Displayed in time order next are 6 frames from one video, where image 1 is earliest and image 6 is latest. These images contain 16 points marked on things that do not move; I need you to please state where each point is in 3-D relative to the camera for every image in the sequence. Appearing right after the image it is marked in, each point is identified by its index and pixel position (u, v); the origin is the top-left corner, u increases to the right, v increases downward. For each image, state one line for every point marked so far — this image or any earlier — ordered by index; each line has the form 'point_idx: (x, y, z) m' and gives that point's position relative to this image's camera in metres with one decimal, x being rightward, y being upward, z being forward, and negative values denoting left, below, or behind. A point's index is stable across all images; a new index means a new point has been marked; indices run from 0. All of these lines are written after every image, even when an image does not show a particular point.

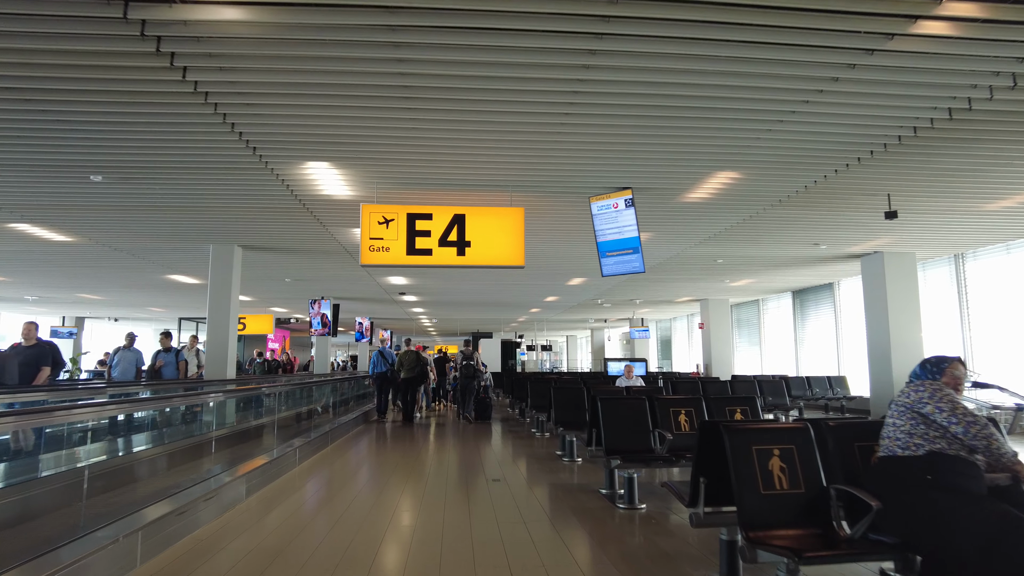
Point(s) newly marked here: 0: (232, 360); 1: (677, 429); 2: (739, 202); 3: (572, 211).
0: (-4.5, -1.1, +9.1) m
1: (+1.3, -1.1, +4.5) m
2: (+2.9, +1.1, +7.2) m
3: (+0.8, +1.1, +7.7) m
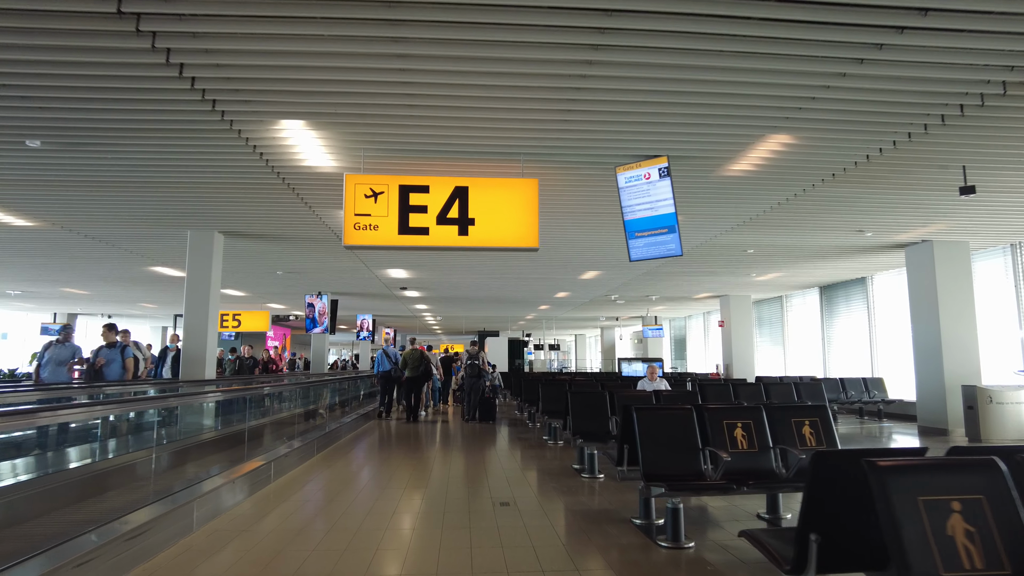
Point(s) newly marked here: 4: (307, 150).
0: (-4.4, -1.0, +8.3) m
1: (+1.4, -1.0, +3.6) m
2: (+3.0, +1.2, +6.3) m
3: (+1.0, +1.2, +6.8) m
4: (-2.0, +1.4, +5.4) m
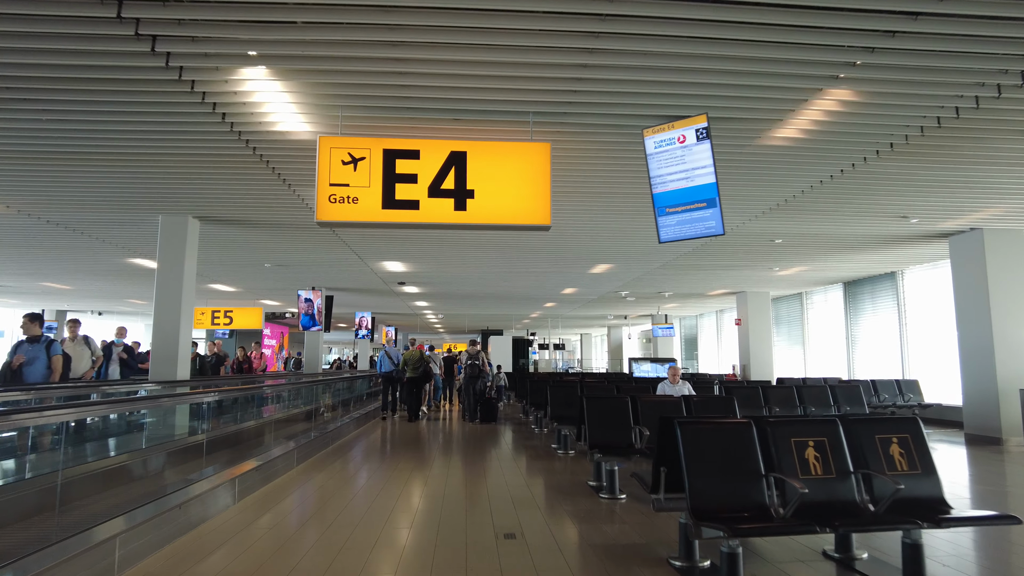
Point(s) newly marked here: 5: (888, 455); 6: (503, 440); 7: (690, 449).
0: (-4.3, -0.9, +7.5) m
1: (+1.4, -0.9, +2.8) m
2: (+3.1, +1.3, +5.5) m
3: (+1.0, +1.3, +6.0) m
4: (-1.9, +1.5, +4.6) m
5: (+1.9, -0.8, +2.9) m
6: (-0.2, -2.7, +10.0) m
7: (+0.9, -0.8, +2.8) m
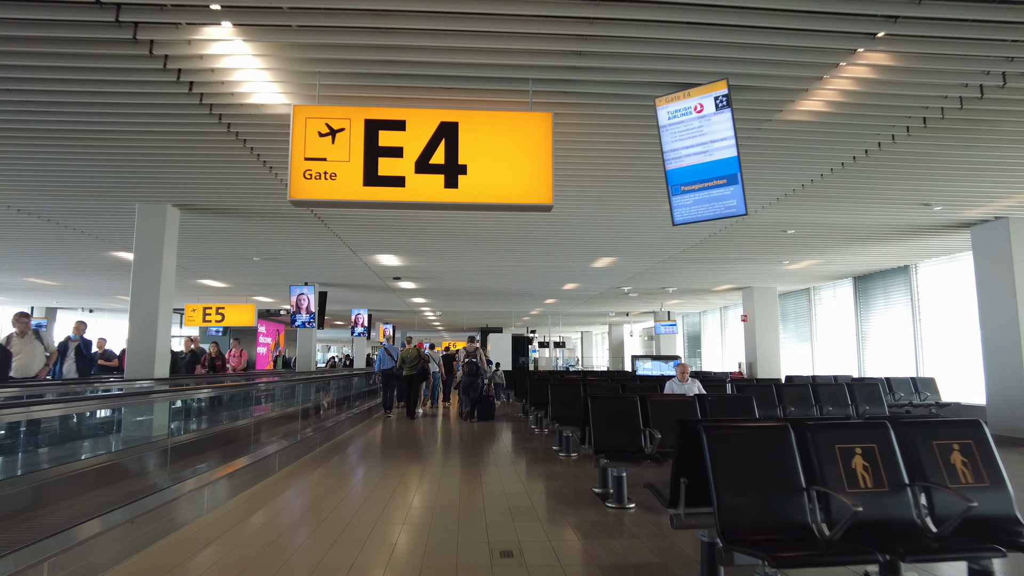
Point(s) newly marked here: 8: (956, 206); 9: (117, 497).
0: (-4.4, -0.8, +7.1) m
1: (+1.4, -0.8, +2.4) m
2: (+3.1, +1.4, +5.0) m
3: (+1.0, +1.4, +5.6) m
4: (-2.0, +1.6, +4.2) m
5: (+1.9, -0.8, +2.4) m
6: (-0.2, -2.6, +9.6) m
7: (+0.9, -0.7, +2.4) m
8: (+5.8, +1.1, +7.4) m
9: (-2.8, -1.5, +3.9) m
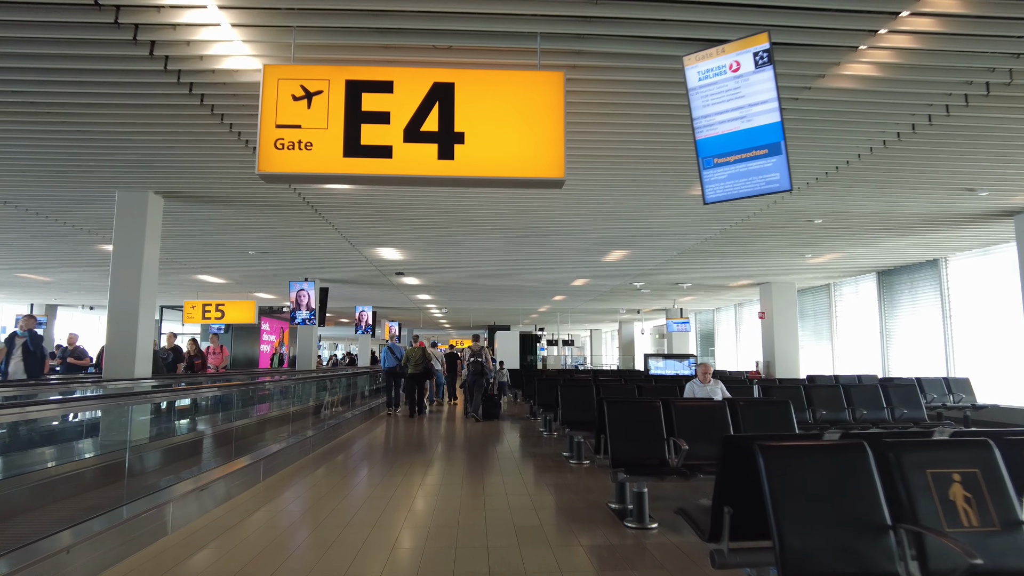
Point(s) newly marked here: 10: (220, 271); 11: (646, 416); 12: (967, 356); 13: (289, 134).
0: (-4.3, -0.7, +6.7) m
1: (+1.4, -0.8, +1.8) m
2: (+3.1, +1.5, +4.5) m
3: (+1.1, +1.5, +5.1) m
4: (-1.9, +1.7, +3.7) m
5: (+1.9, -0.7, +1.9) m
6: (-0.1, -2.5, +9.1) m
7: (+0.9, -0.7, +1.8) m
8: (+5.9, +1.1, +6.8) m
9: (-2.8, -1.4, +3.4) m
10: (-6.8, +0.4, +13.1) m
11: (+0.9, -0.9, +4.0) m
12: (+8.2, -1.2, +10.1) m
13: (-1.2, +0.8, +3.1) m
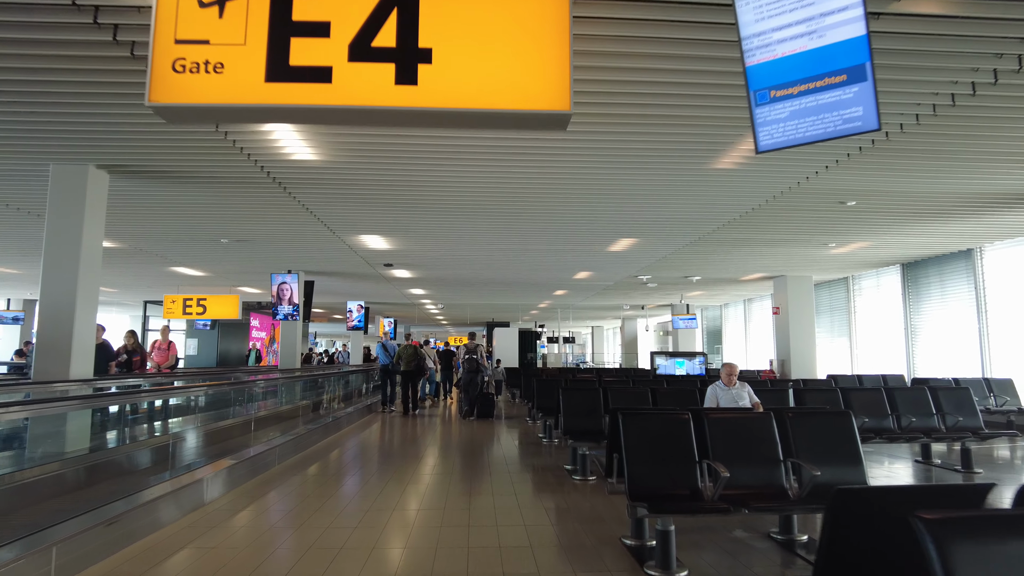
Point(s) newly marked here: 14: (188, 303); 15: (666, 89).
0: (-4.3, -0.6, +5.8) m
1: (+1.4, -0.7, +1.0) m
2: (+3.1, +1.6, +3.7) m
3: (+1.0, +1.6, +4.2) m
4: (-2.0, +1.8, +2.9) m
5: (+1.8, -0.6, +1.1) m
6: (-0.1, -2.3, +8.3) m
7: (+0.8, -0.6, +1.0) m
8: (+5.8, +1.3, +6.0) m
9: (-2.8, -1.3, +2.6) m
10: (-6.8, +0.5, +12.3) m
11: (+0.9, -0.8, +3.2) m
12: (+8.1, -1.1, +9.3) m
13: (-1.3, +0.9, +2.2) m
14: (-8.3, -0.4, +14.5) m
15: (+1.2, +1.6, +4.5) m
